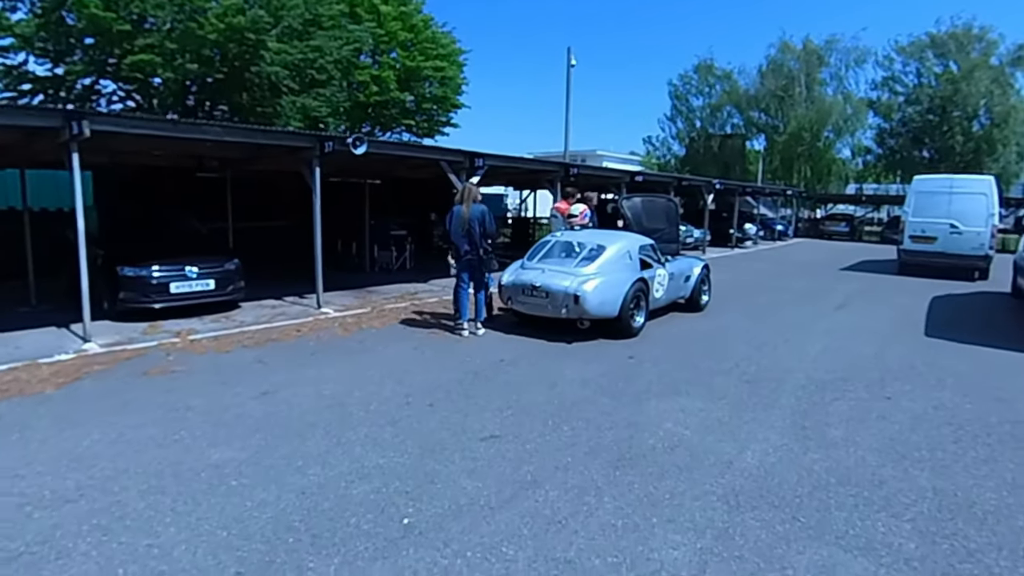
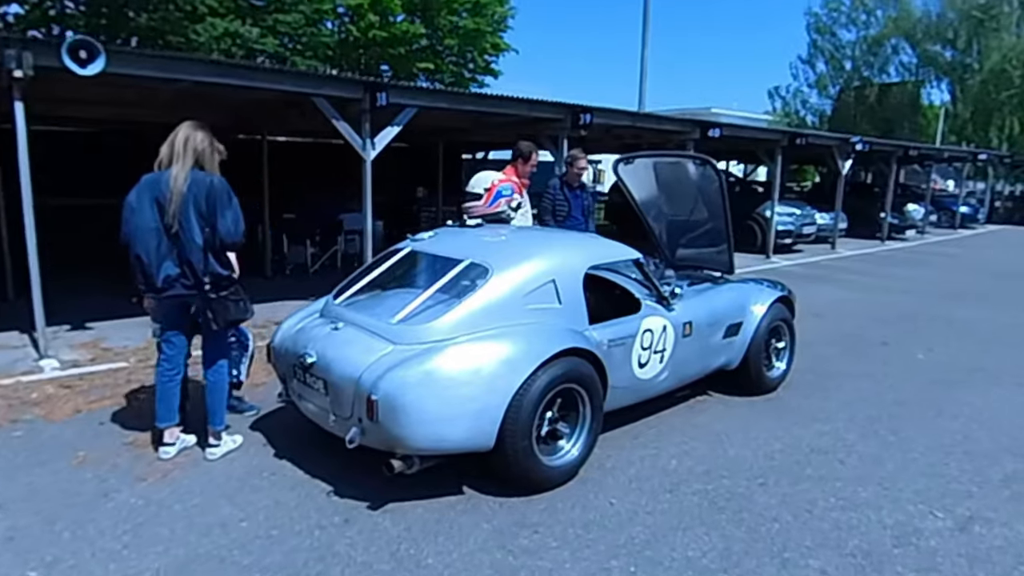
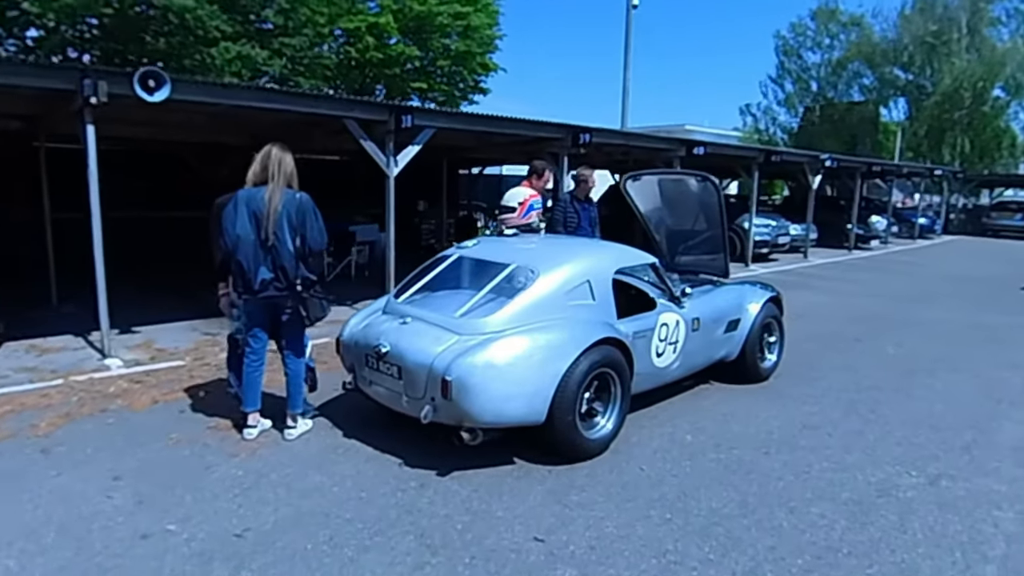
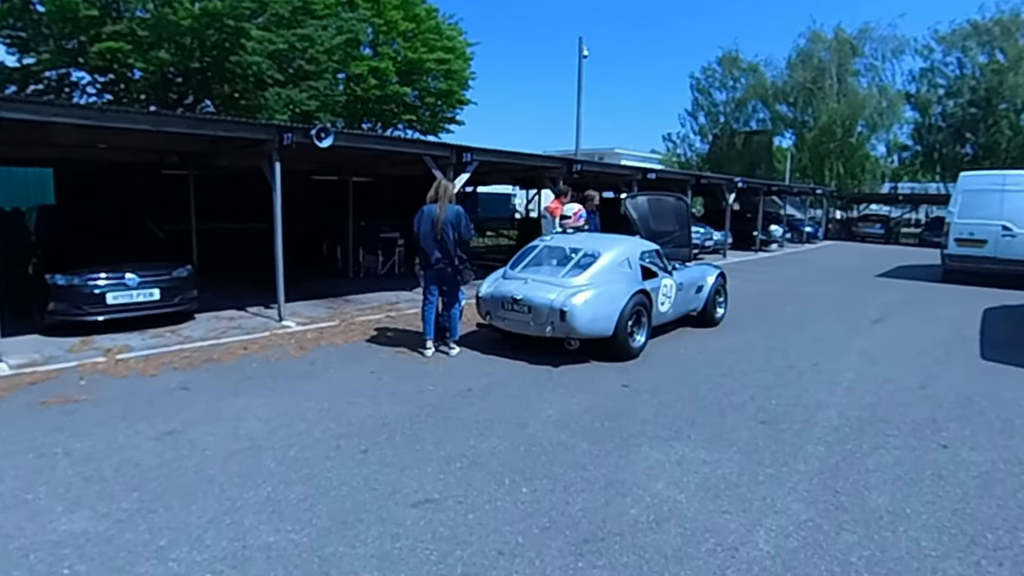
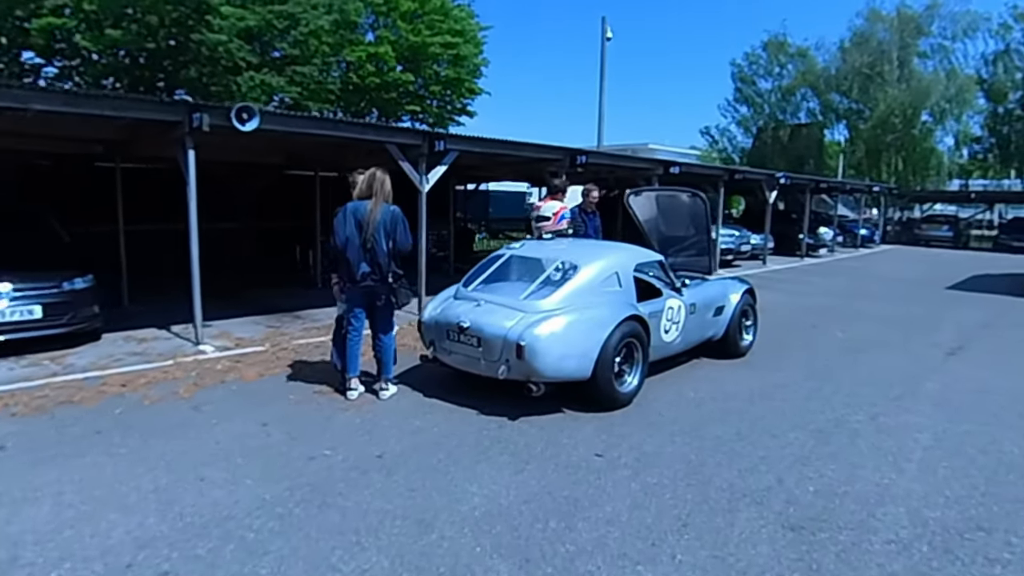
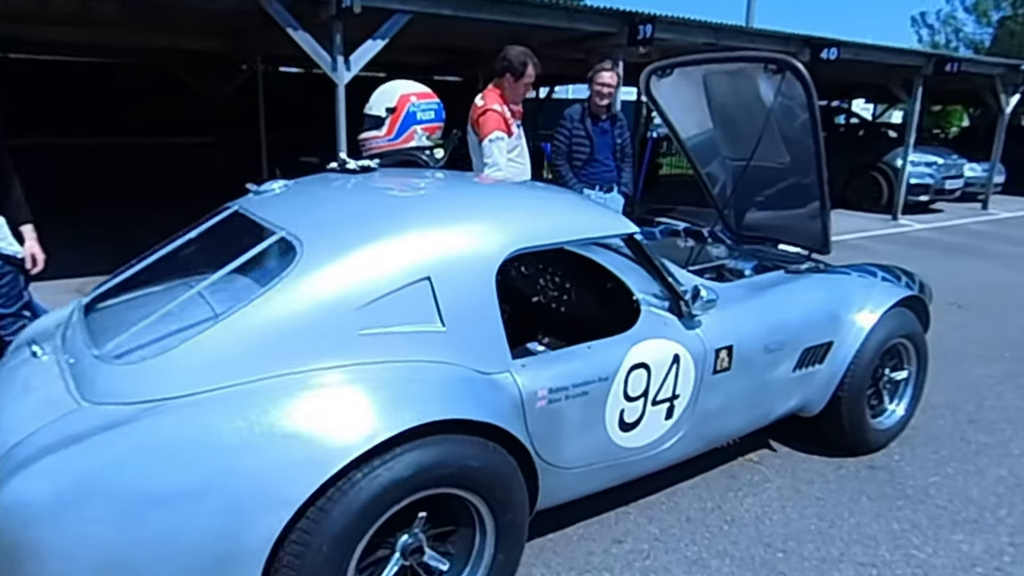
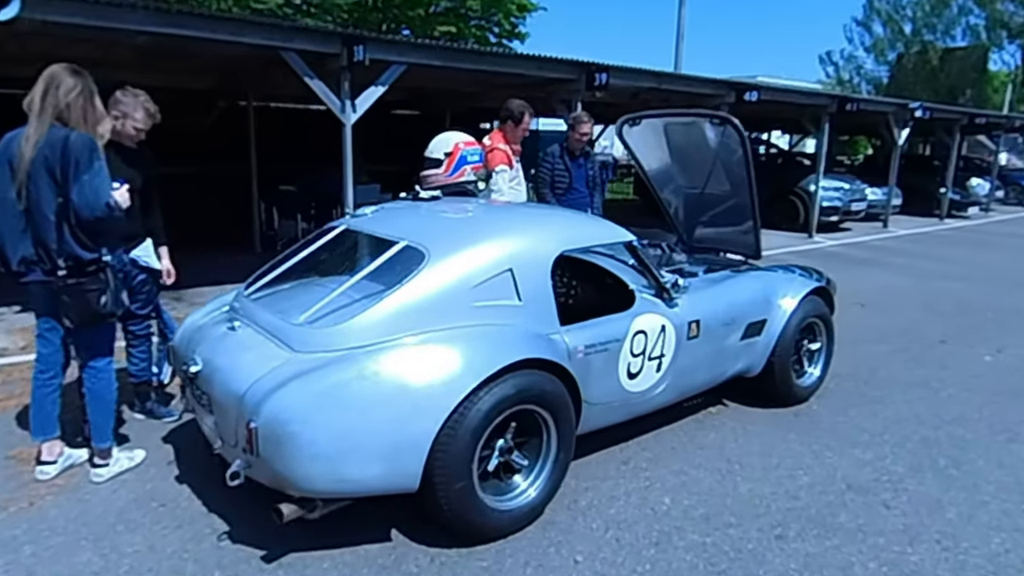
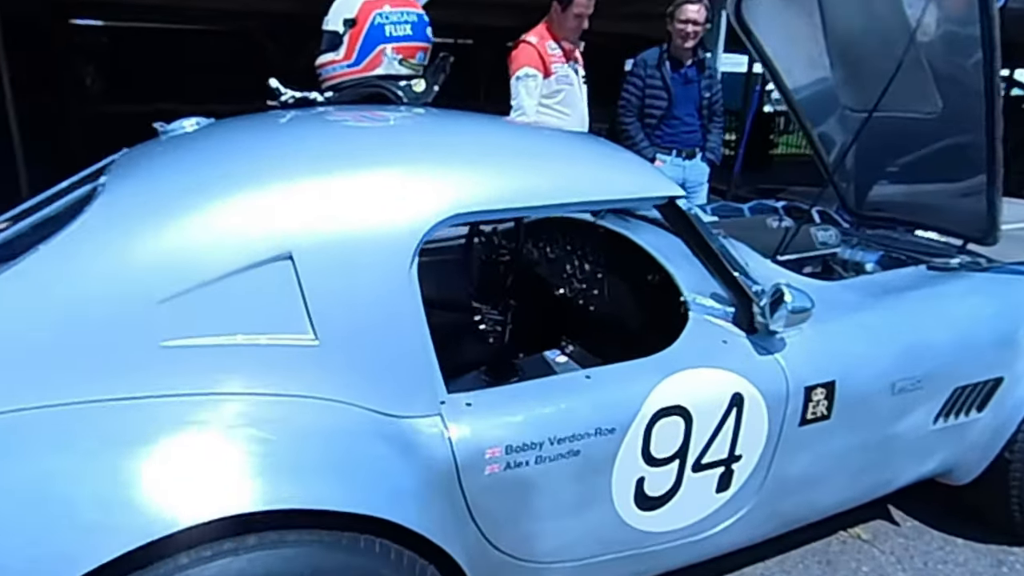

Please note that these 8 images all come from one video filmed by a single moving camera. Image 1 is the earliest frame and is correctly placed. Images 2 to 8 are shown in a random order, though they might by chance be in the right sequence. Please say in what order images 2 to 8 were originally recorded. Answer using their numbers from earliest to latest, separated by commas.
4, 5, 3, 2, 7, 6, 8
